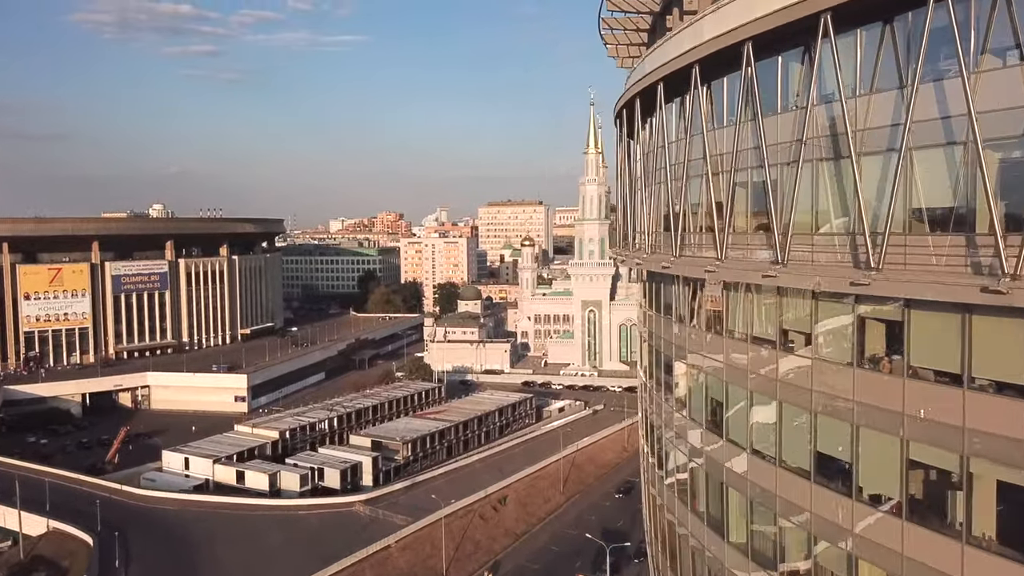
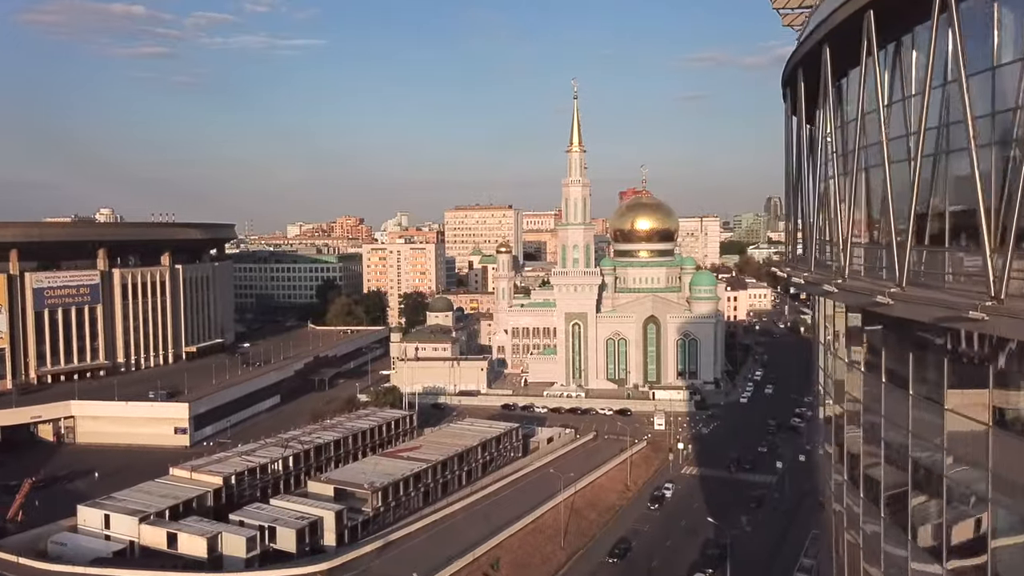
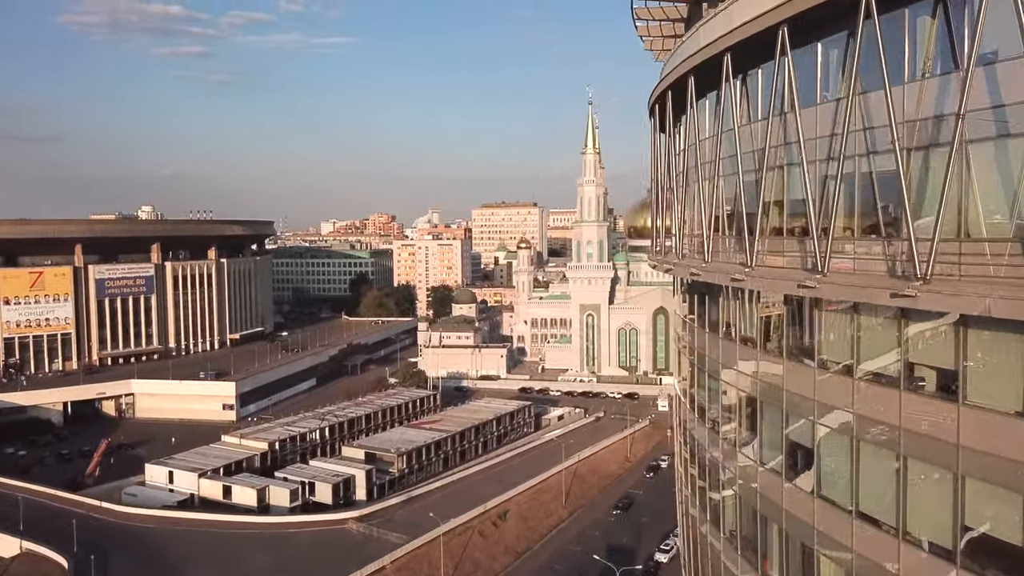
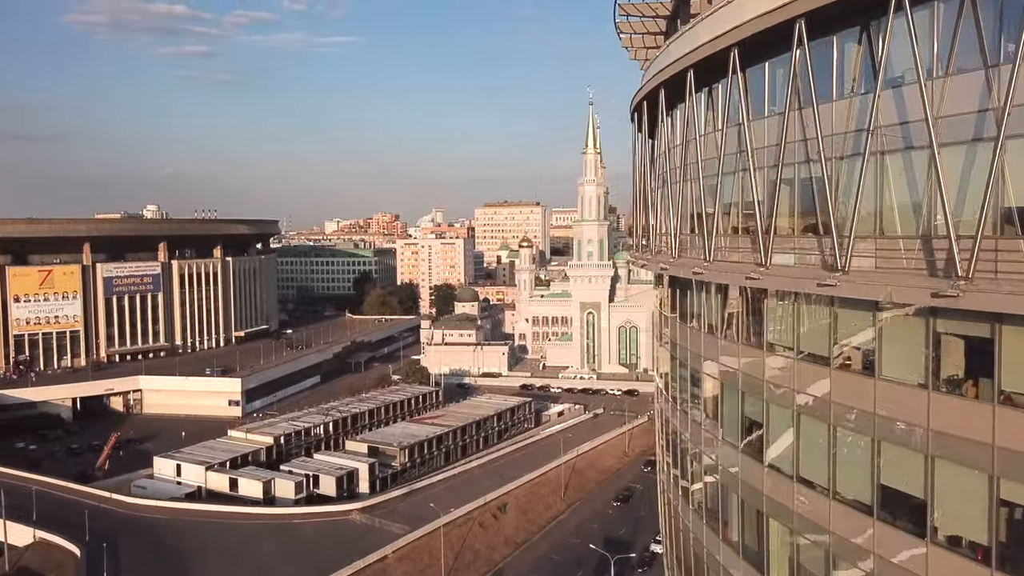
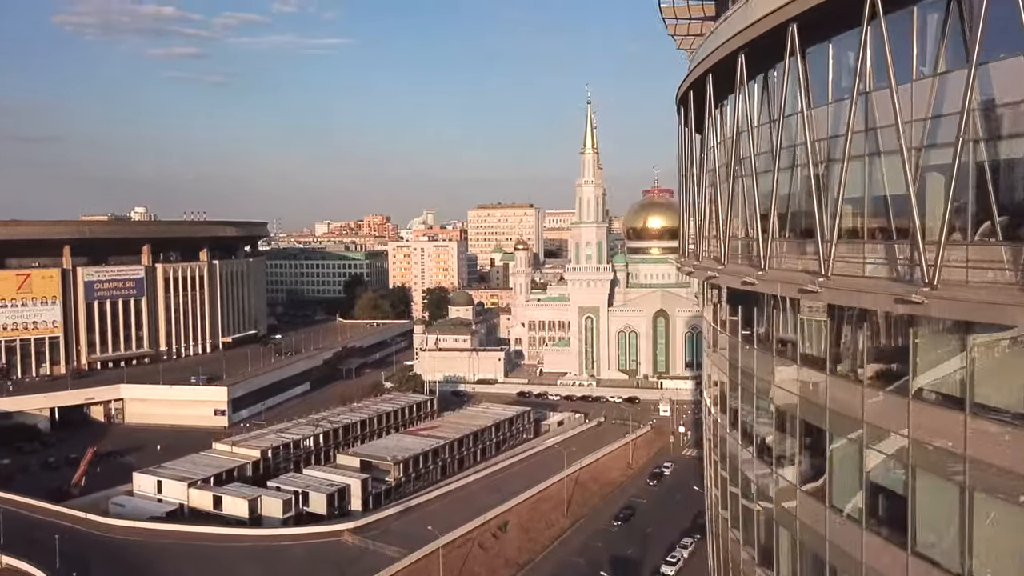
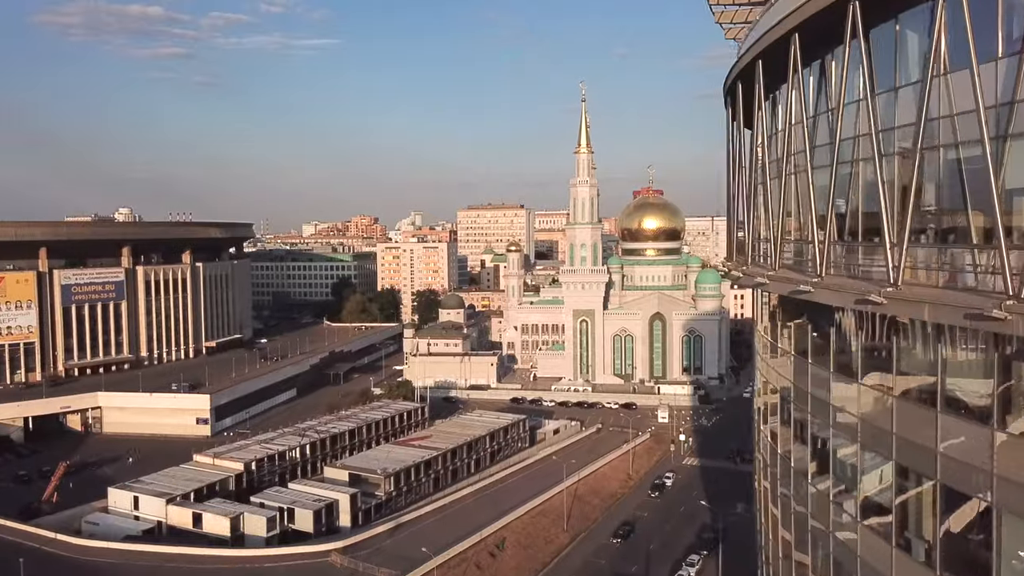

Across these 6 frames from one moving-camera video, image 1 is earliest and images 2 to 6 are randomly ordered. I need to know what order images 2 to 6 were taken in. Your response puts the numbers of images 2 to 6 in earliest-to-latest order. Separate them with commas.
4, 3, 5, 6, 2
